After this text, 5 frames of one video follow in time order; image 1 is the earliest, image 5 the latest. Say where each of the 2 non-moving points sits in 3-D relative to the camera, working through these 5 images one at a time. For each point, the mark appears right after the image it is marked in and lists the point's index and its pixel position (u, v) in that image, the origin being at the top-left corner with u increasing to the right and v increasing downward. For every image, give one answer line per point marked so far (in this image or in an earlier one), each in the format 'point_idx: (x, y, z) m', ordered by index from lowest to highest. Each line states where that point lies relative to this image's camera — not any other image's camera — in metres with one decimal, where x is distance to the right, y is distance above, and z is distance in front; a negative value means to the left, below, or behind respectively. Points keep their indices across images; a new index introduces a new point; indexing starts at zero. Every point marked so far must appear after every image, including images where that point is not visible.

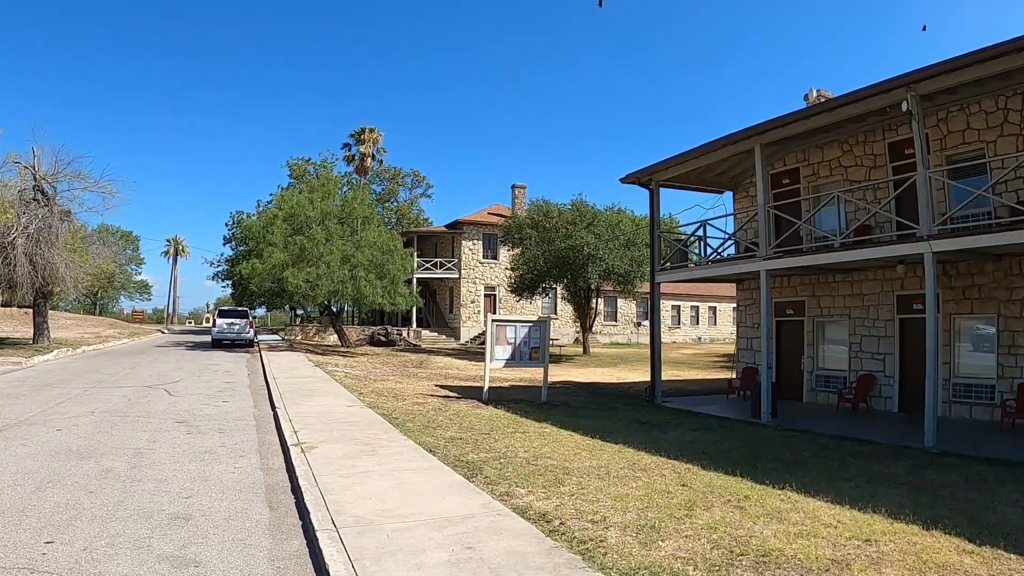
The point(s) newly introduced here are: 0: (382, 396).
0: (-2.0, -1.6, +10.1) m
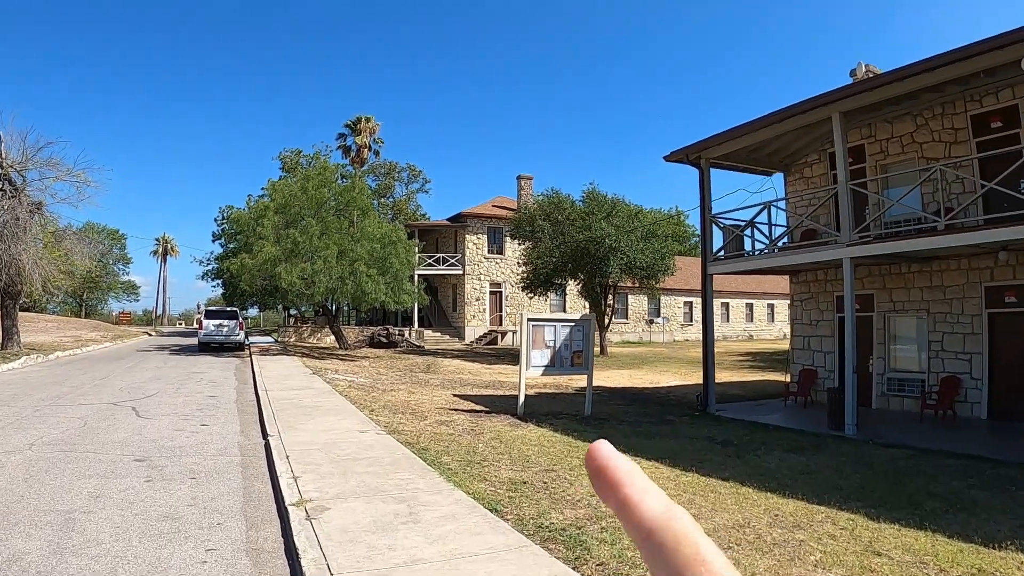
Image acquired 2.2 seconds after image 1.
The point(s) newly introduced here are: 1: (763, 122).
0: (-1.4, -1.5, +8.3) m
1: (+4.5, +2.9, +11.7) m
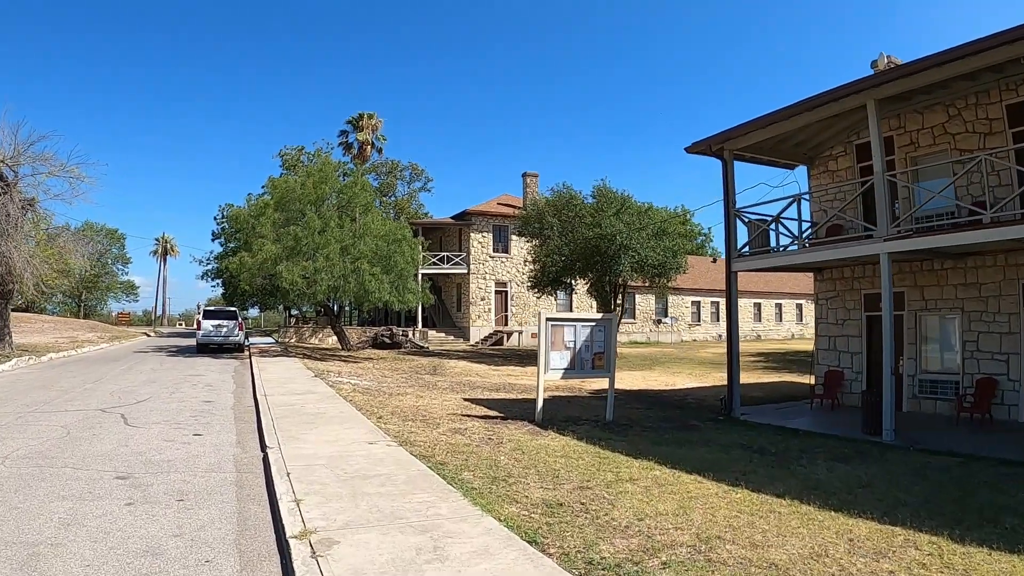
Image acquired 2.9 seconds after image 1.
0: (-1.2, -1.5, +7.7) m
1: (+4.7, +2.9, +11.1) m
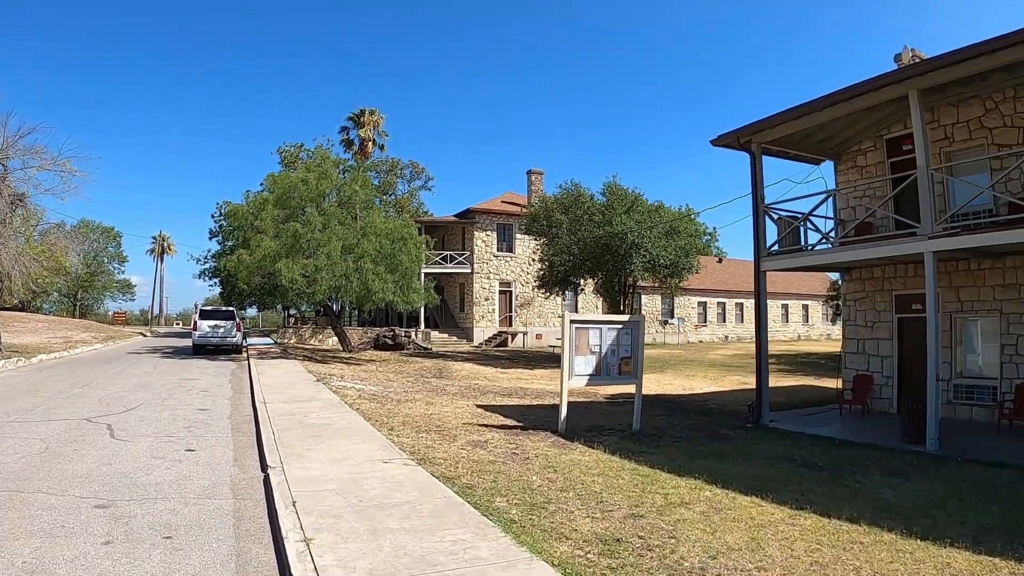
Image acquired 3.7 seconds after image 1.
0: (-1.0, -1.5, +7.1) m
1: (+4.9, +2.9, +10.5) m
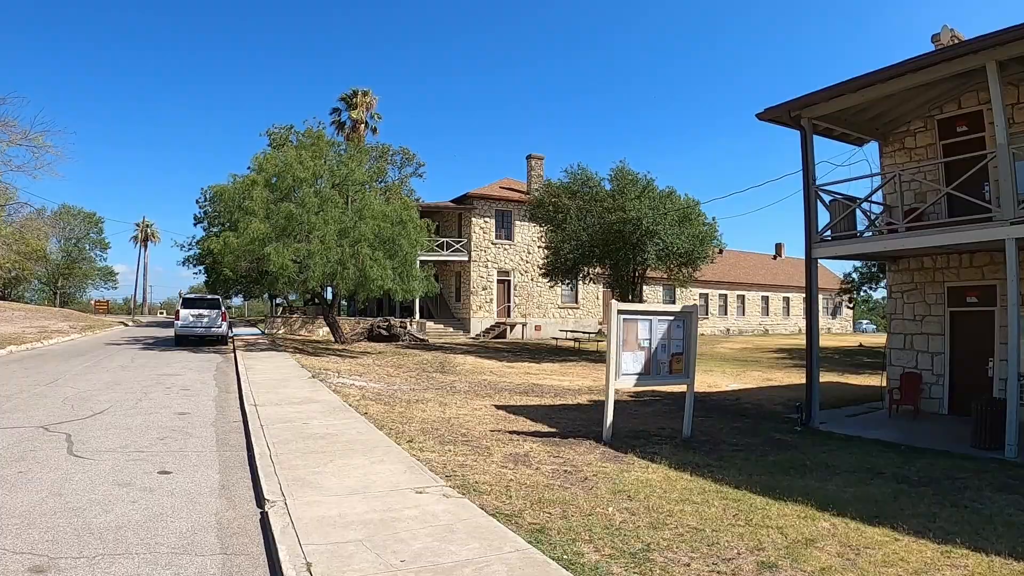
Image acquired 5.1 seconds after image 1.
0: (-0.6, -1.4, +5.9) m
1: (+5.3, +3.1, +9.4) m
